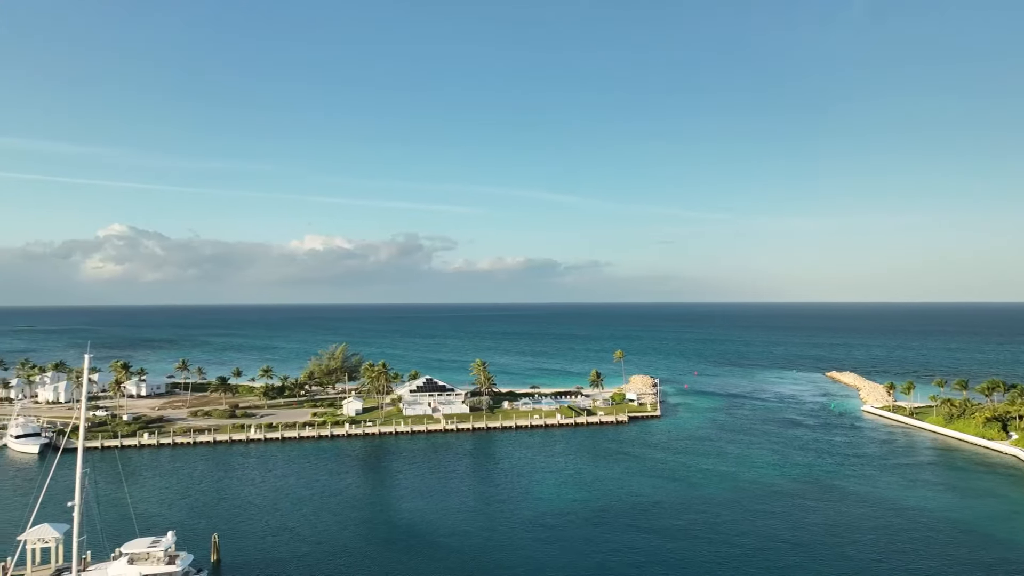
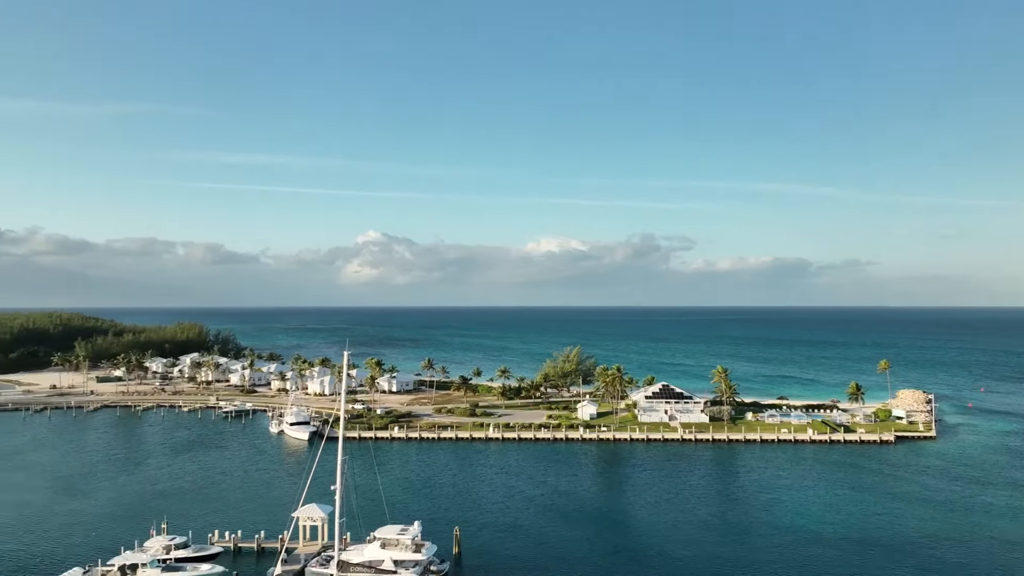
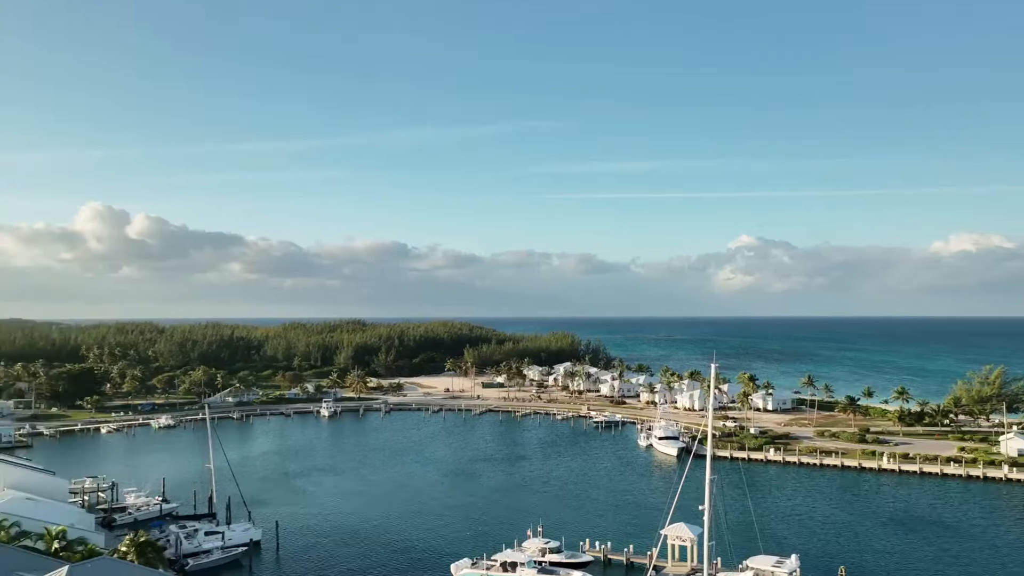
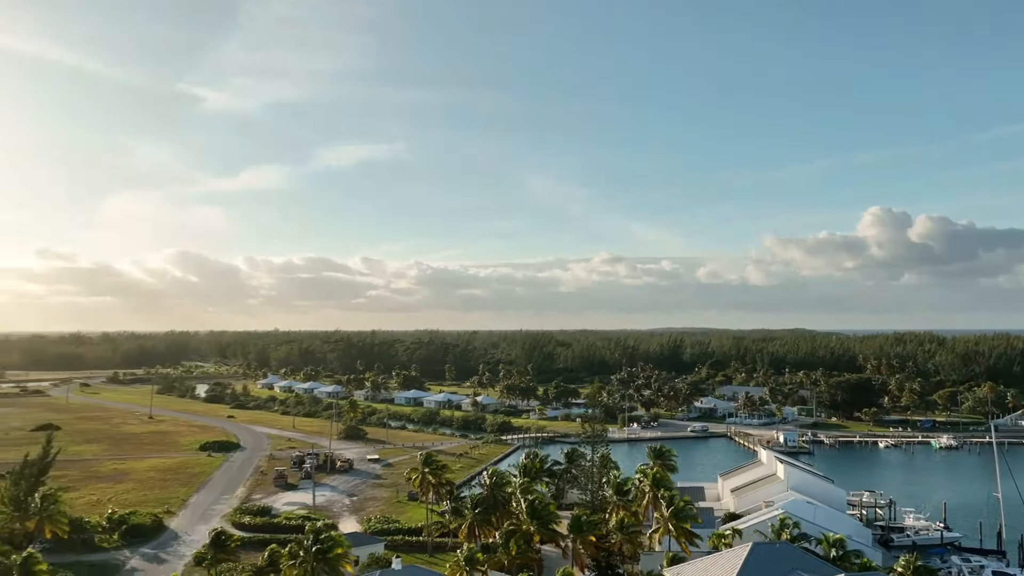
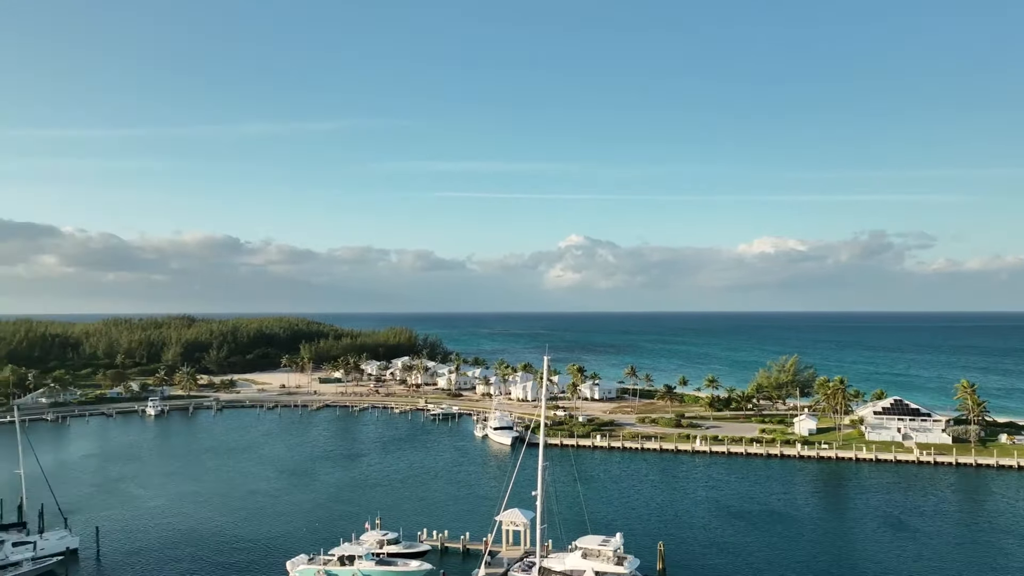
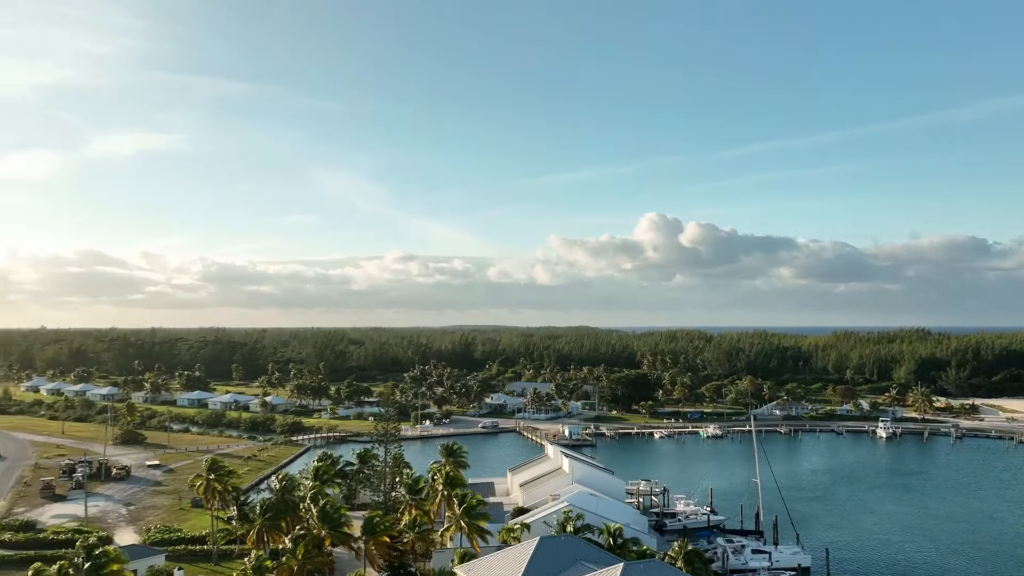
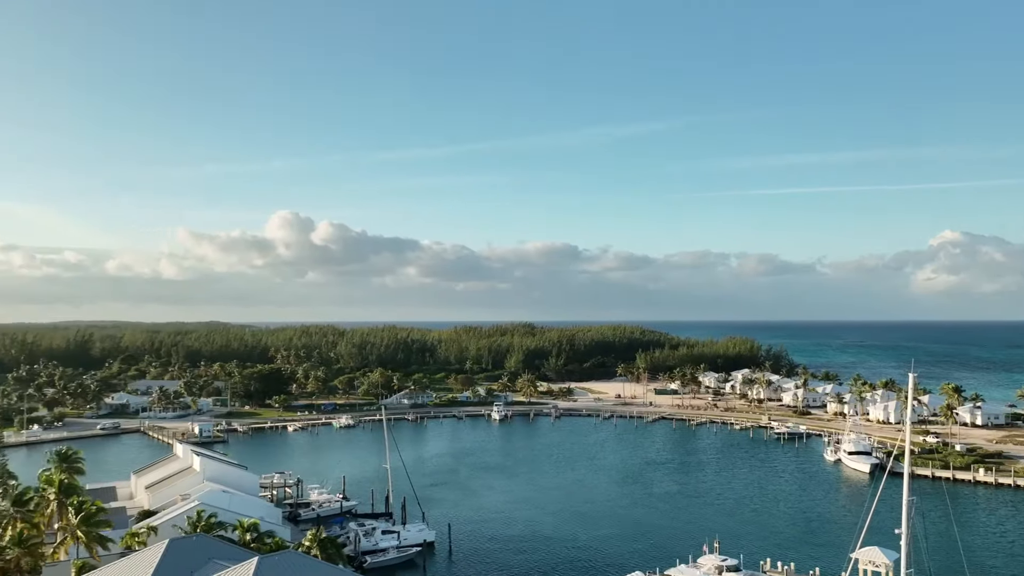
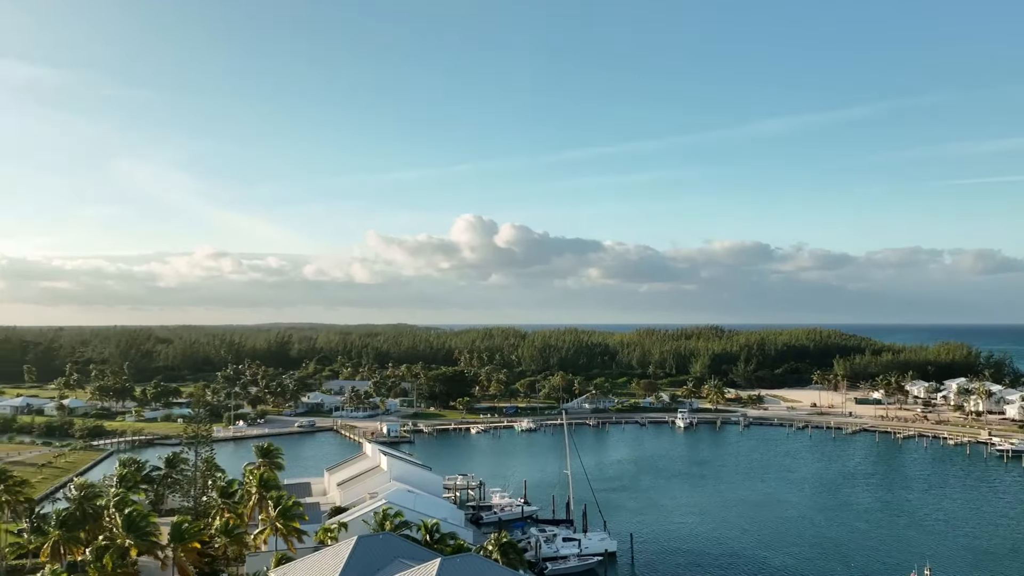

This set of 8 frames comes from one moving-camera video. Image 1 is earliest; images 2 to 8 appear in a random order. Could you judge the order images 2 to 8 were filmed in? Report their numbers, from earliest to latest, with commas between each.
2, 5, 3, 7, 8, 6, 4
